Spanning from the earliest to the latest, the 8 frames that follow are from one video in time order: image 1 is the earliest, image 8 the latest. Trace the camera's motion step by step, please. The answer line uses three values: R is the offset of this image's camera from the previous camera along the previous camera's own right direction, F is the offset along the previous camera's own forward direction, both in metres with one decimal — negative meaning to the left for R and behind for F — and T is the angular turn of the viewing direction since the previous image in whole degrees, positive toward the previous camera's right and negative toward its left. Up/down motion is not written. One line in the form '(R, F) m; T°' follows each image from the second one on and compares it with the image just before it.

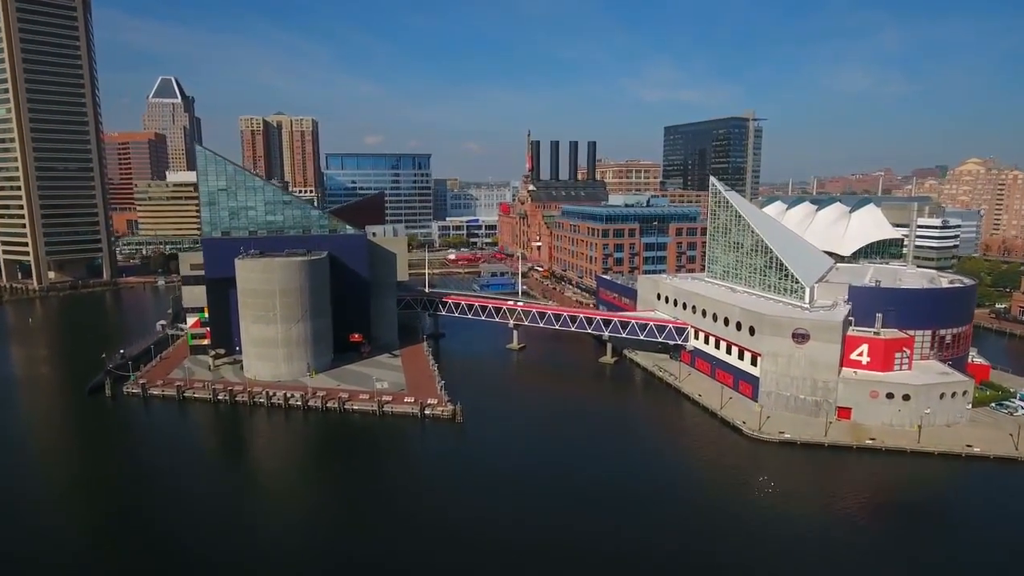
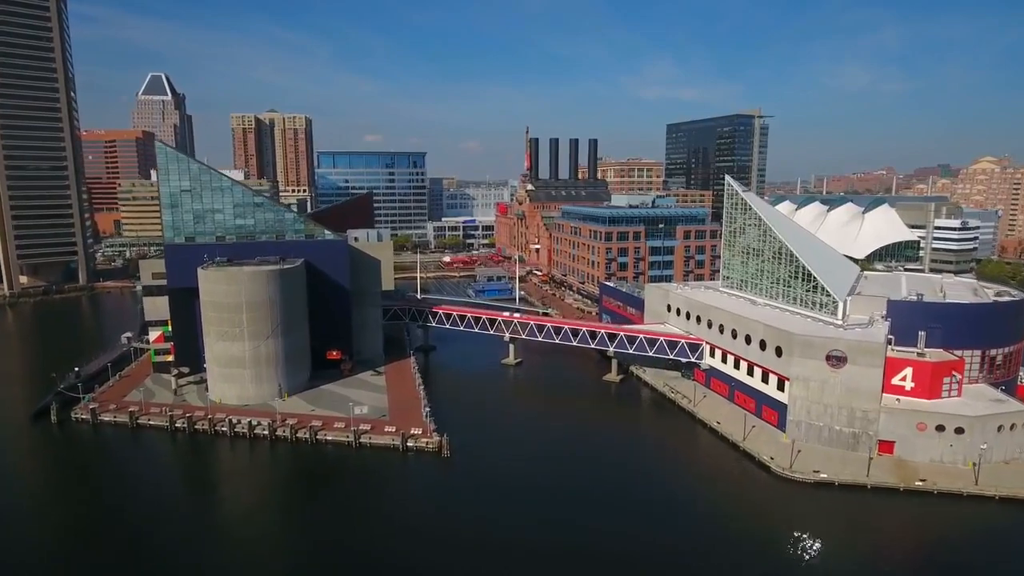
(+0.3, +5.0) m; 0°
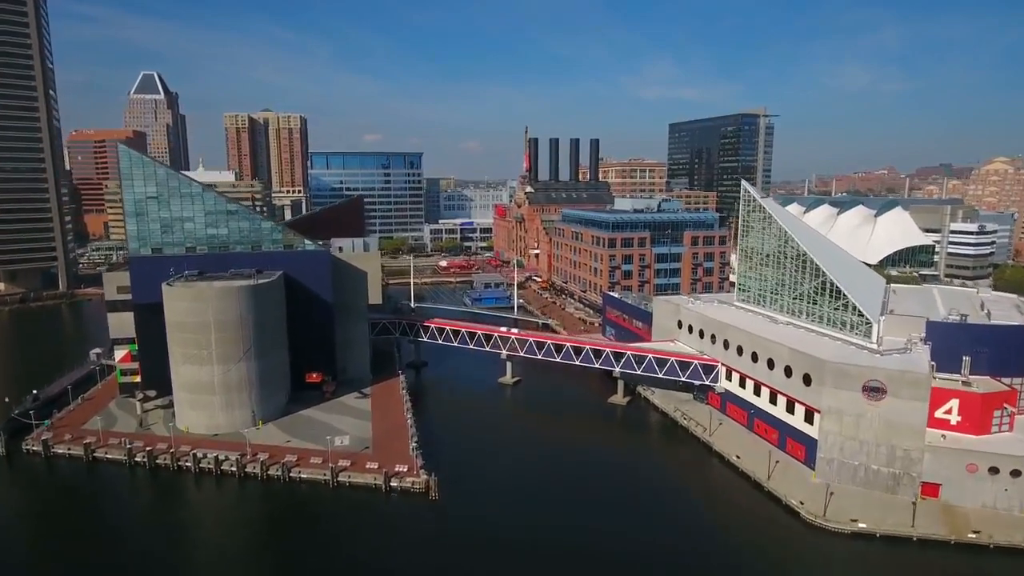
(+0.1, +4.0) m; 0°
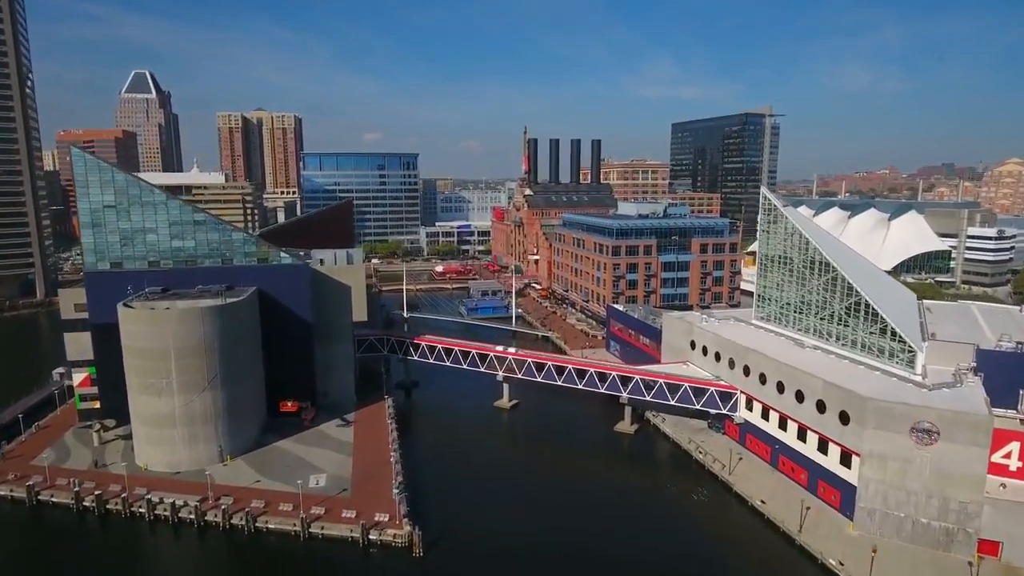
(+0.2, +4.1) m; 0°
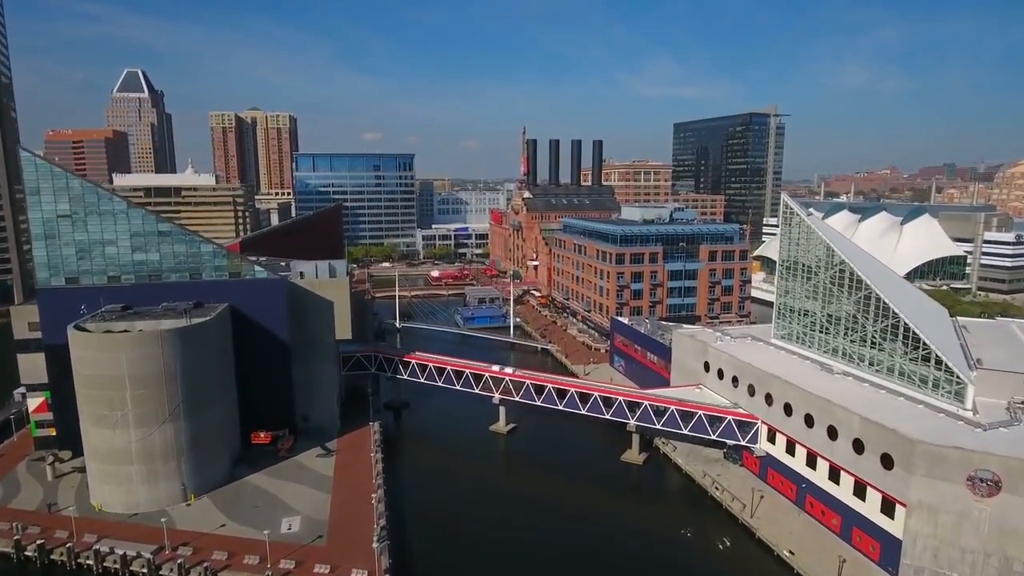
(+0.1, +3.6) m; 0°
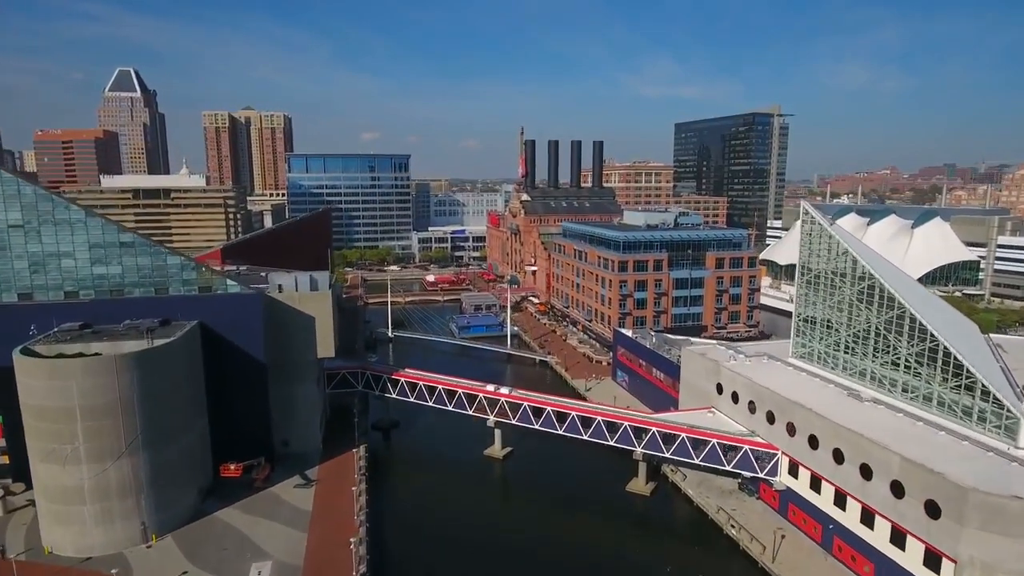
(+0.1, +3.1) m; 0°
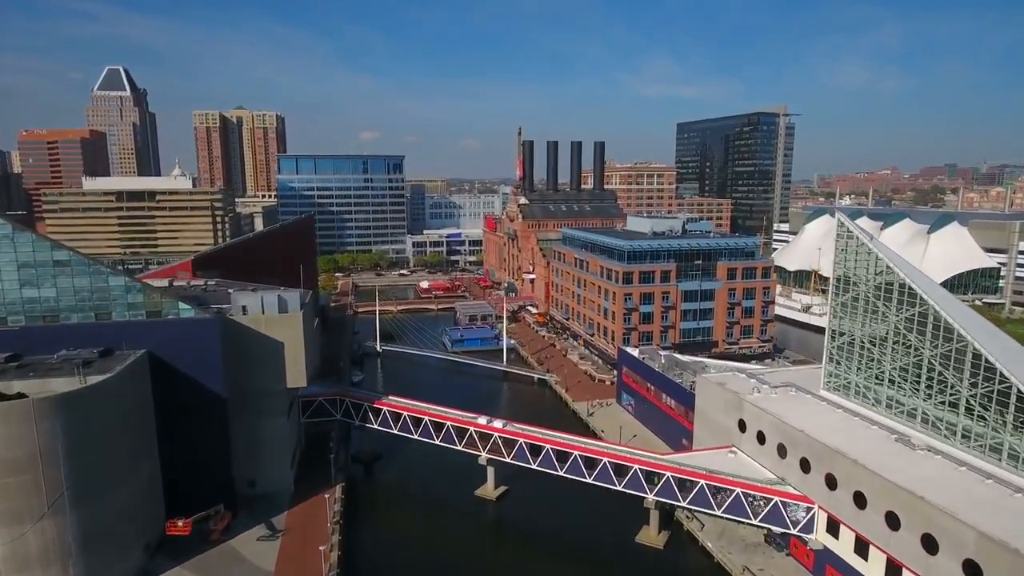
(+0.2, +4.3) m; 0°
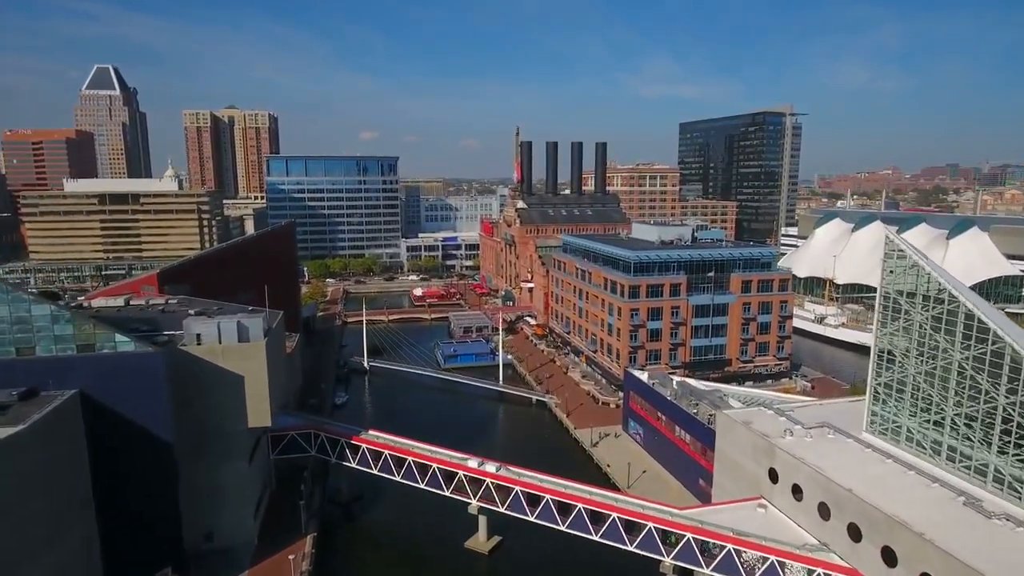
(+0.2, +4.3) m; 0°
